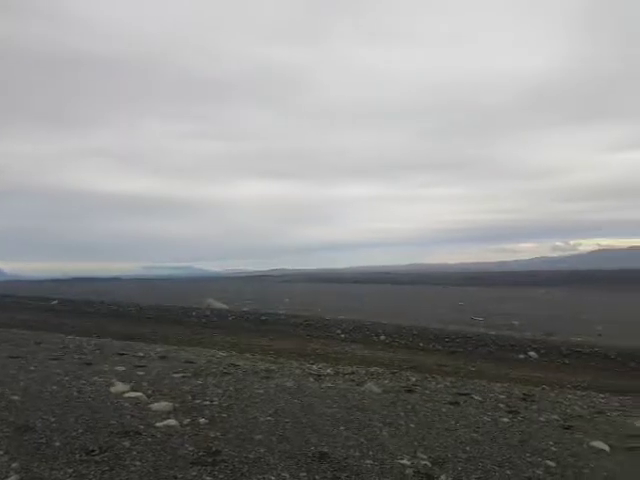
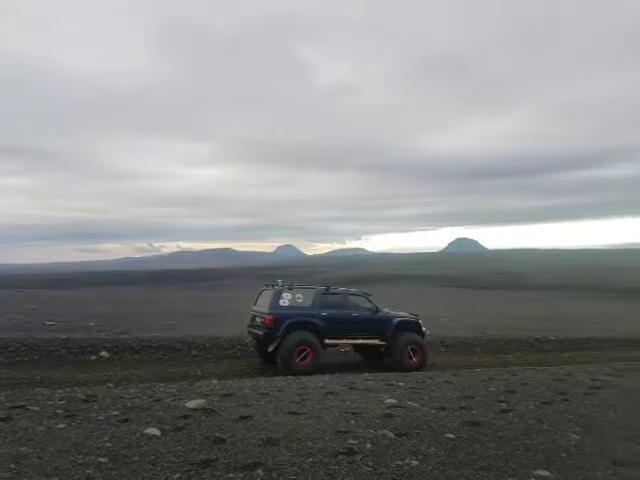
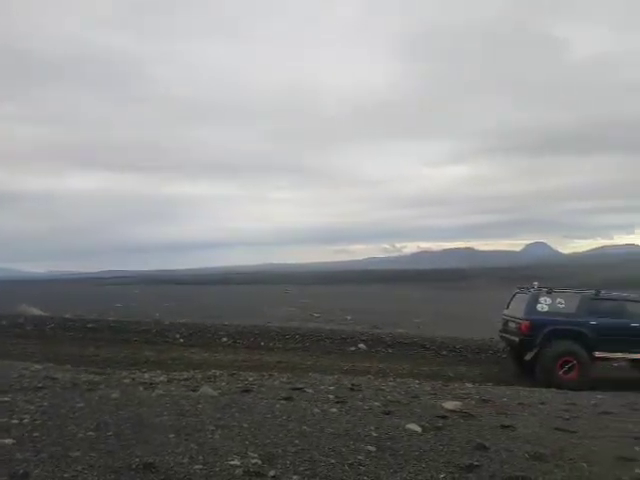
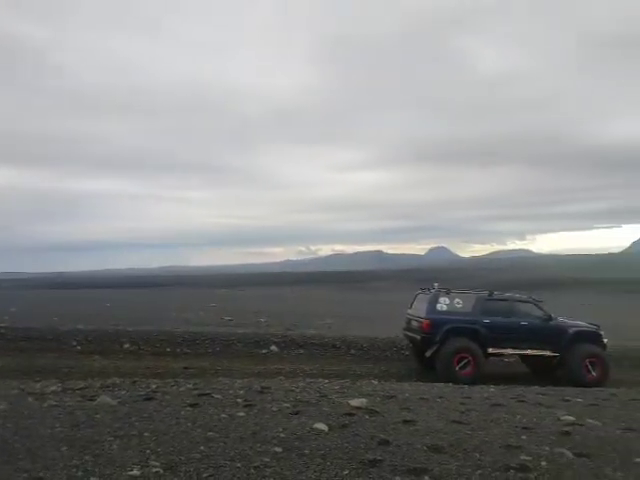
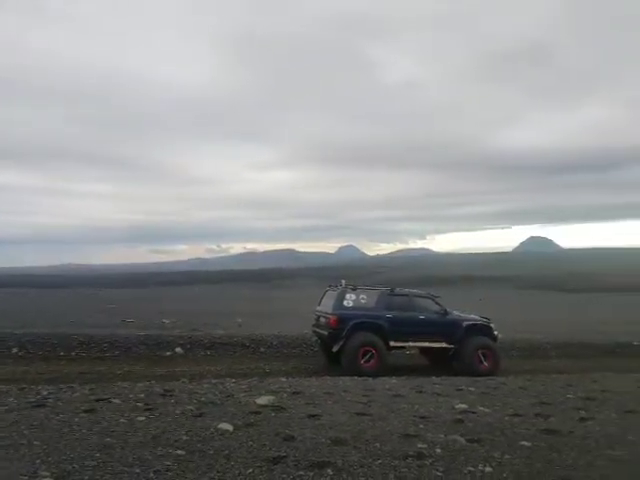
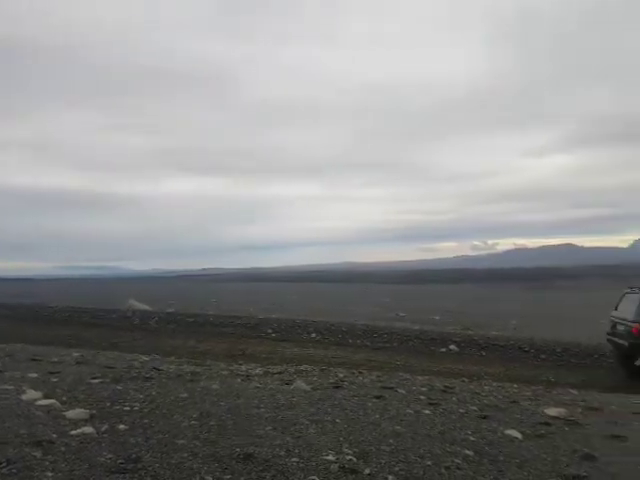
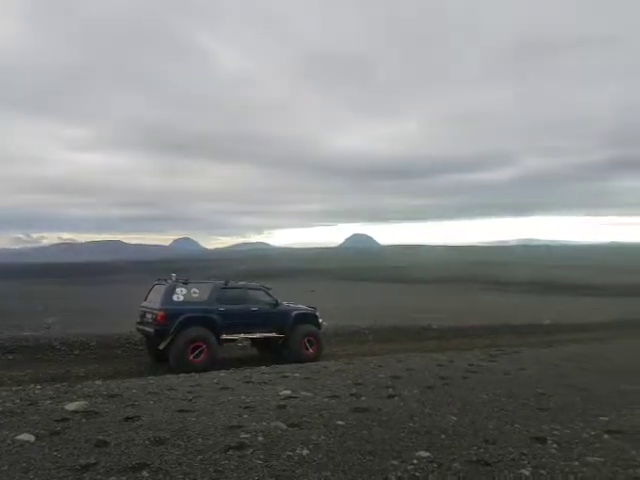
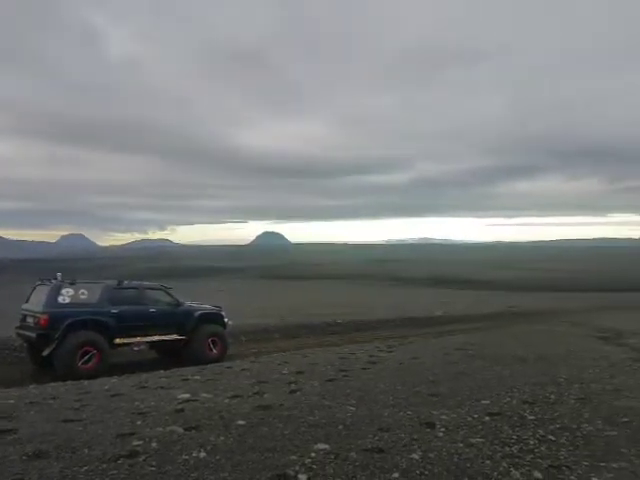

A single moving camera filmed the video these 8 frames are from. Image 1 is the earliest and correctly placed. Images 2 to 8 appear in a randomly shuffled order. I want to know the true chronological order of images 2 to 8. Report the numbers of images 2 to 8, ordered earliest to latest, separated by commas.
6, 3, 4, 5, 2, 7, 8
